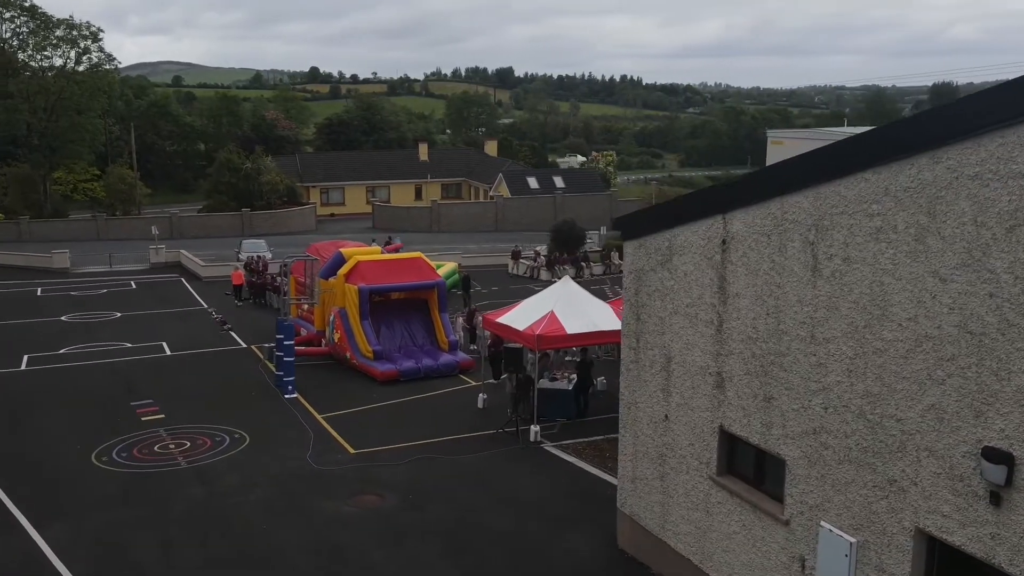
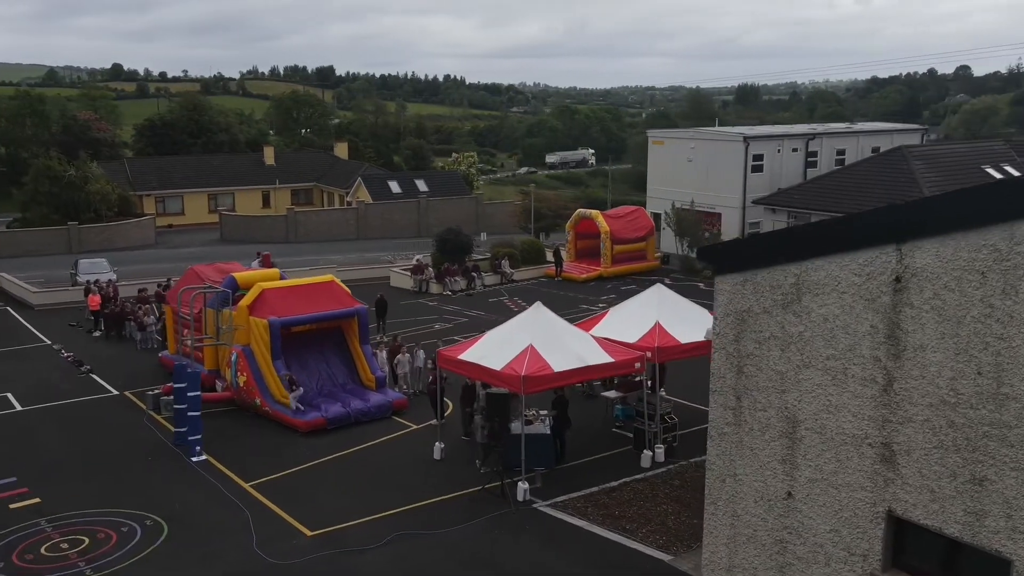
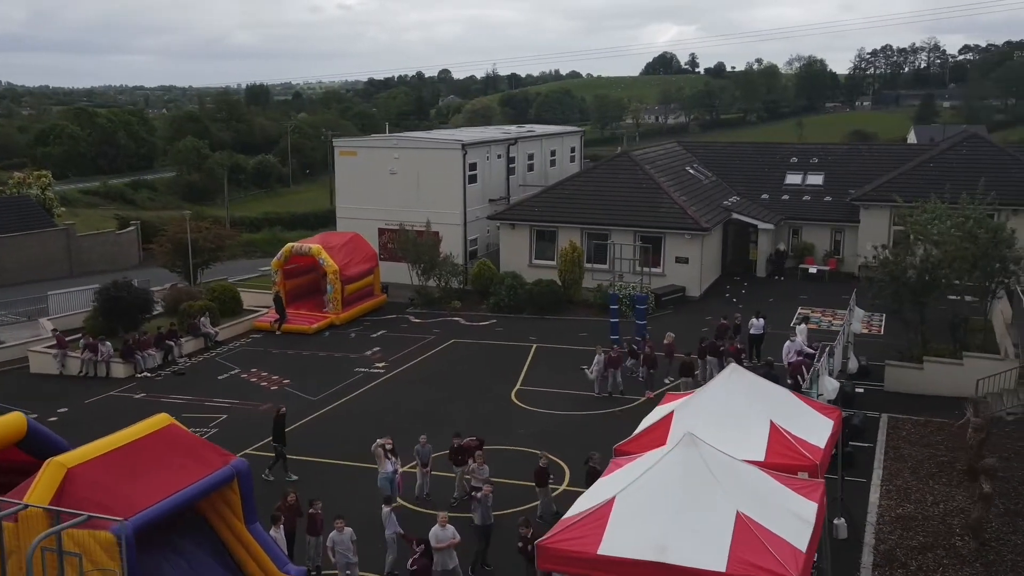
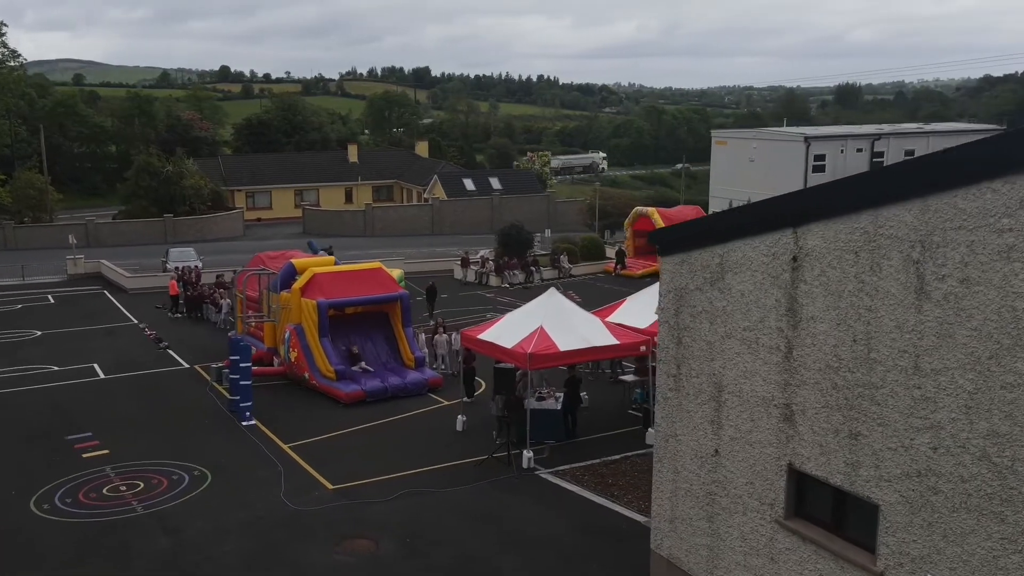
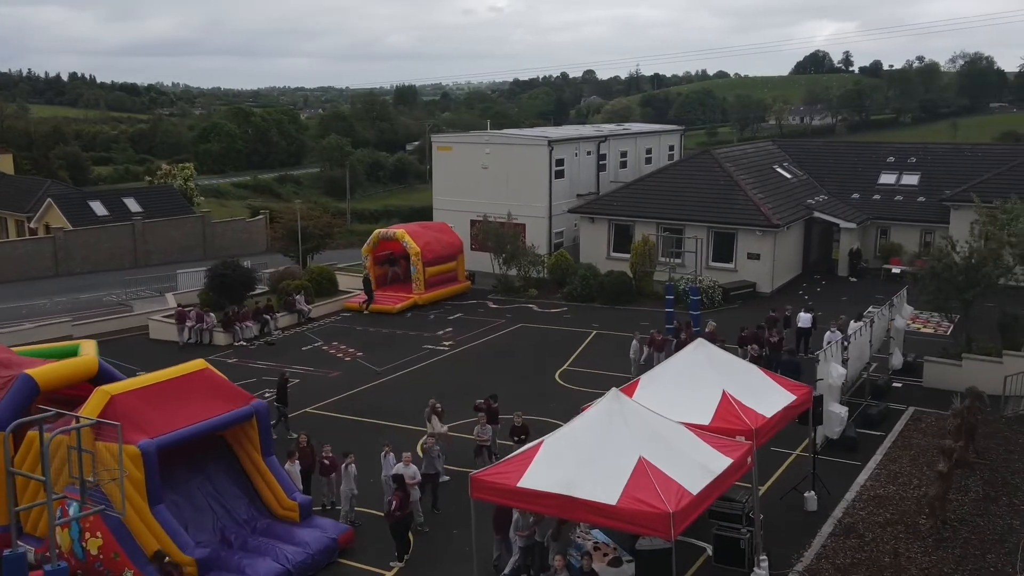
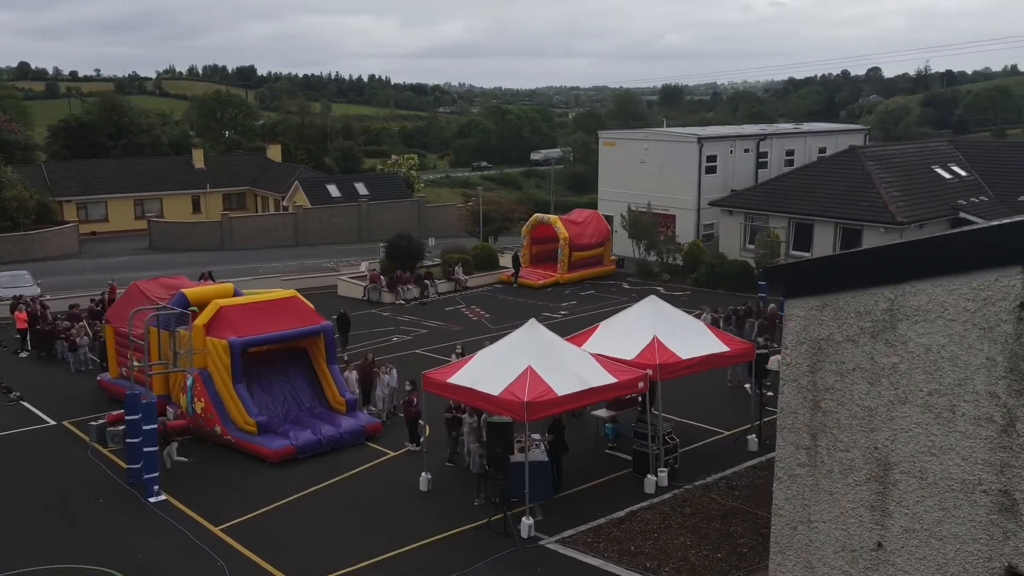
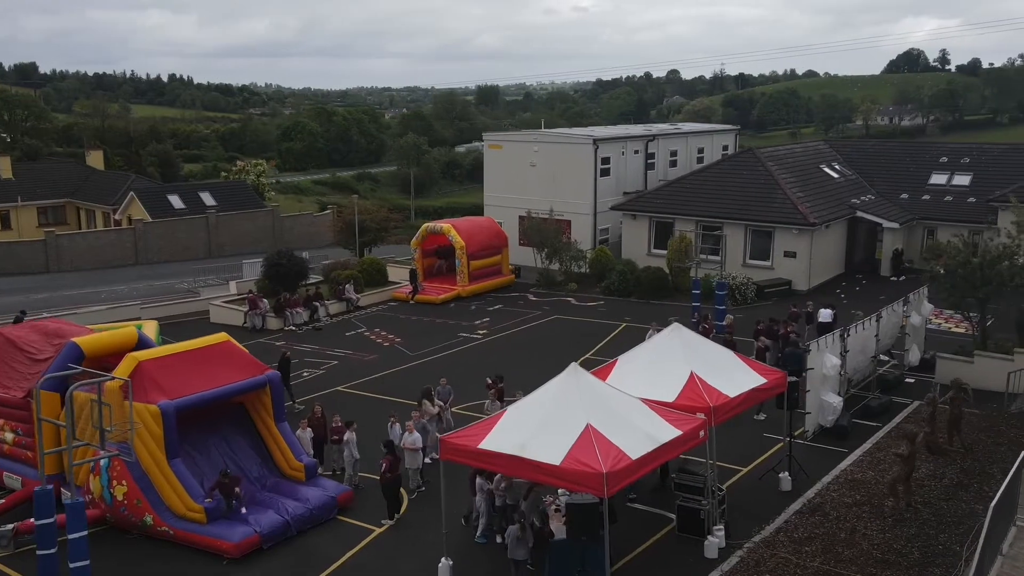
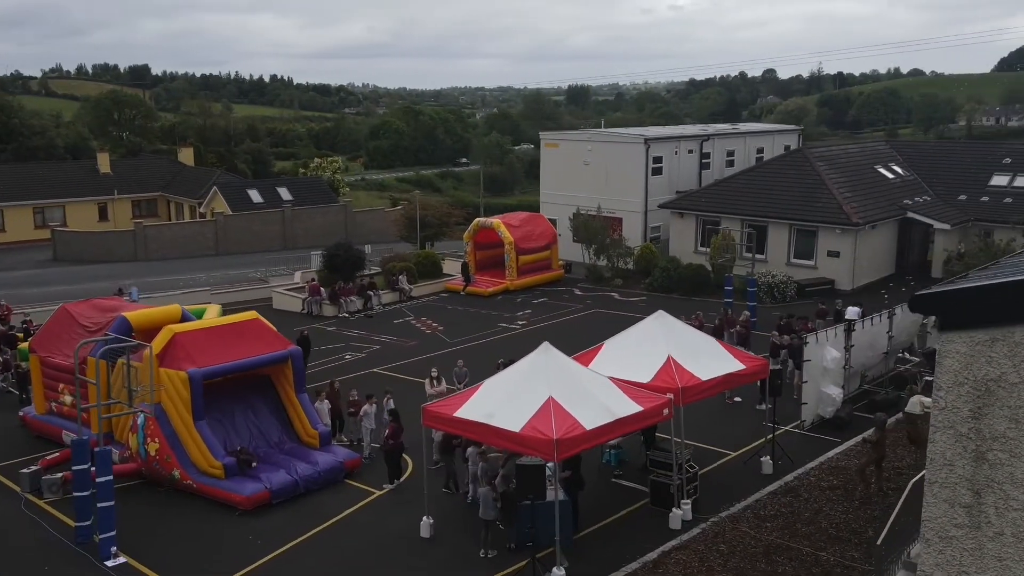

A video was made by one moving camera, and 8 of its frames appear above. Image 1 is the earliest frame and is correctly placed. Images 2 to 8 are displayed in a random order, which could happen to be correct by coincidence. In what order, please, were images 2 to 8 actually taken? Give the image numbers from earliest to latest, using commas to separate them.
4, 2, 6, 8, 7, 5, 3
